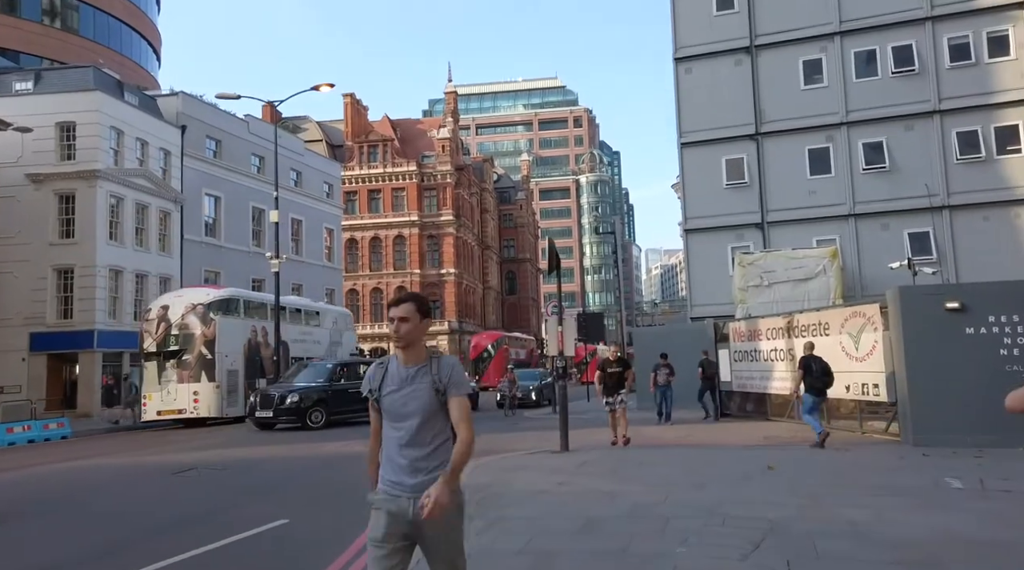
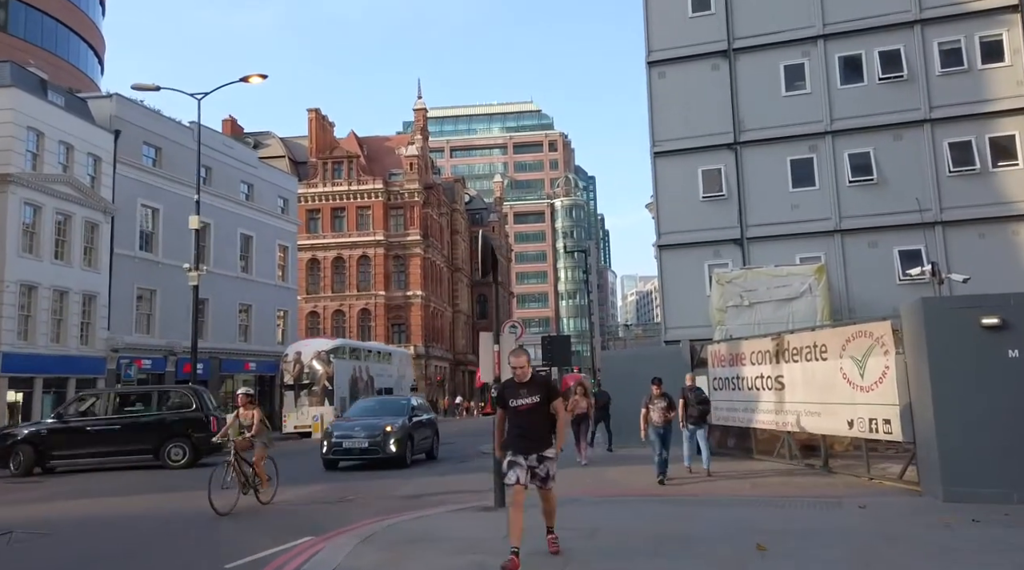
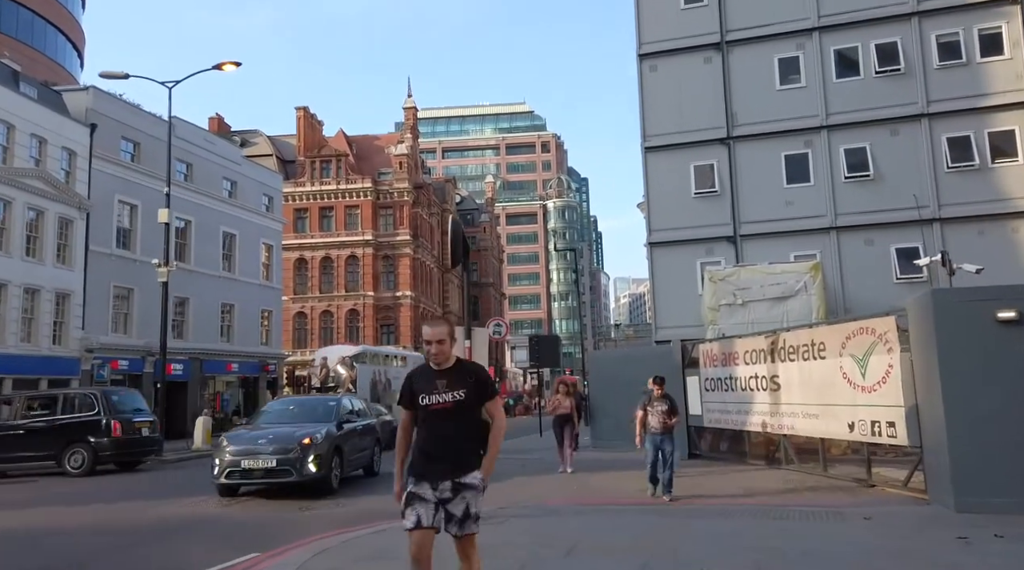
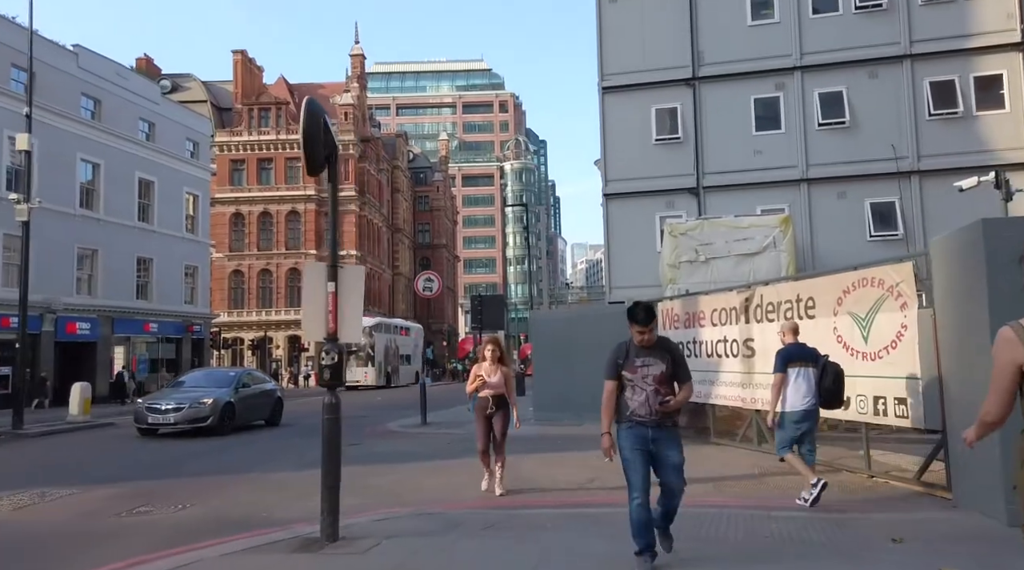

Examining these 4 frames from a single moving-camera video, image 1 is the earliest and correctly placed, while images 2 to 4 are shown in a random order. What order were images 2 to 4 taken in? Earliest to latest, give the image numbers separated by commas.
2, 3, 4
